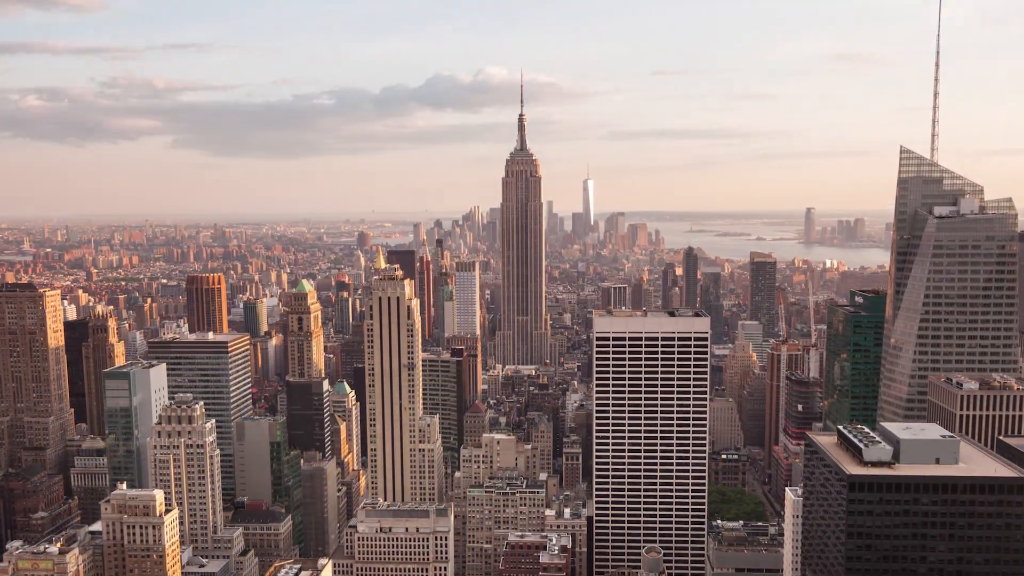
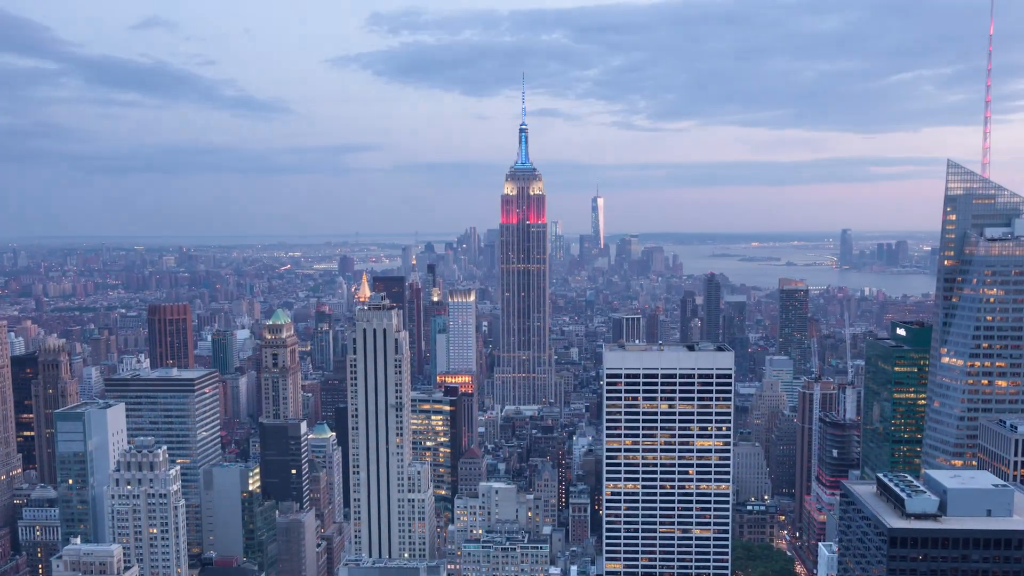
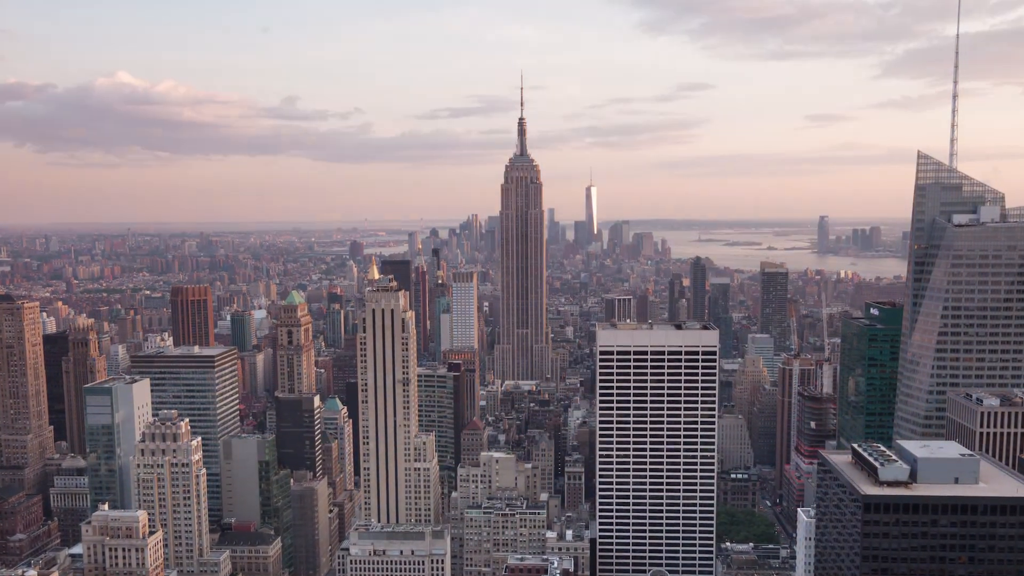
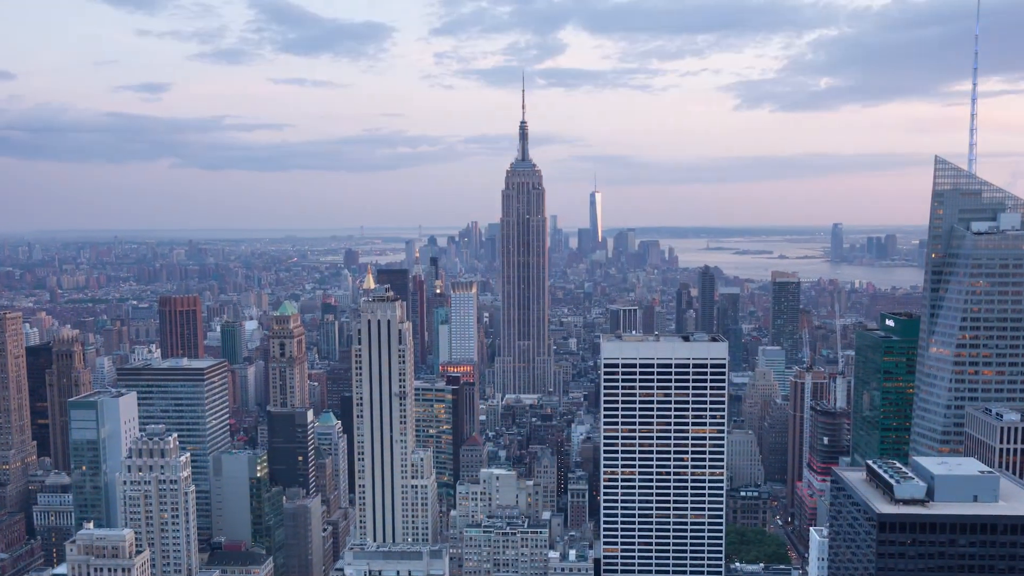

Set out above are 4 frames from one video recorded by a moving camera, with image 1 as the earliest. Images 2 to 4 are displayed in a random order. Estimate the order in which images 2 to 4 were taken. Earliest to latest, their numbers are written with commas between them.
3, 4, 2
